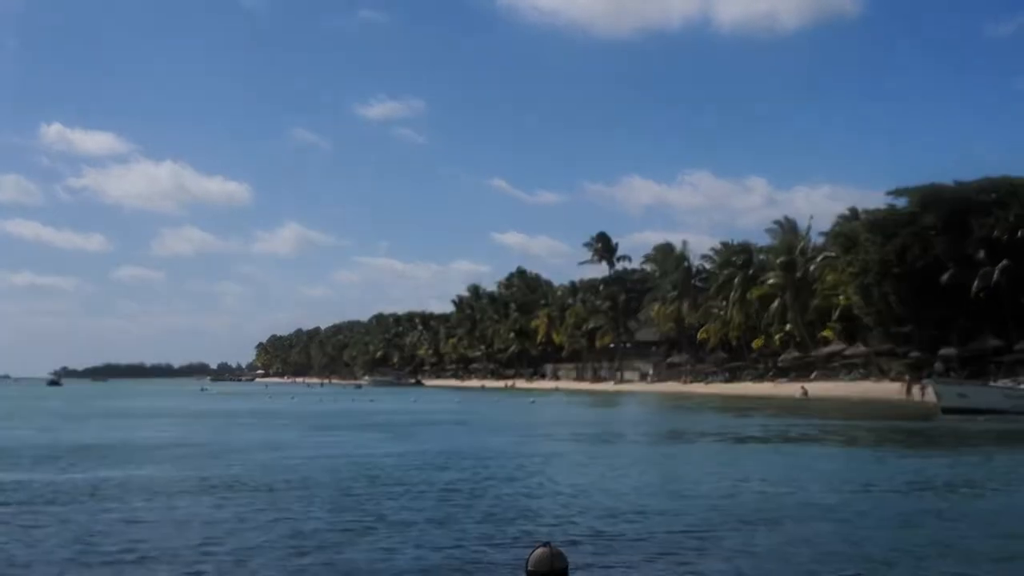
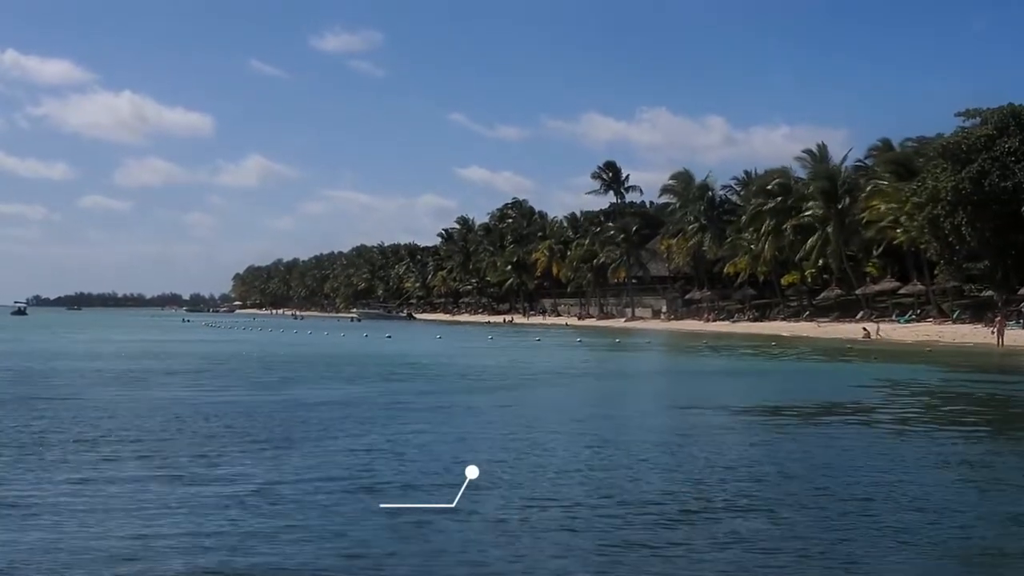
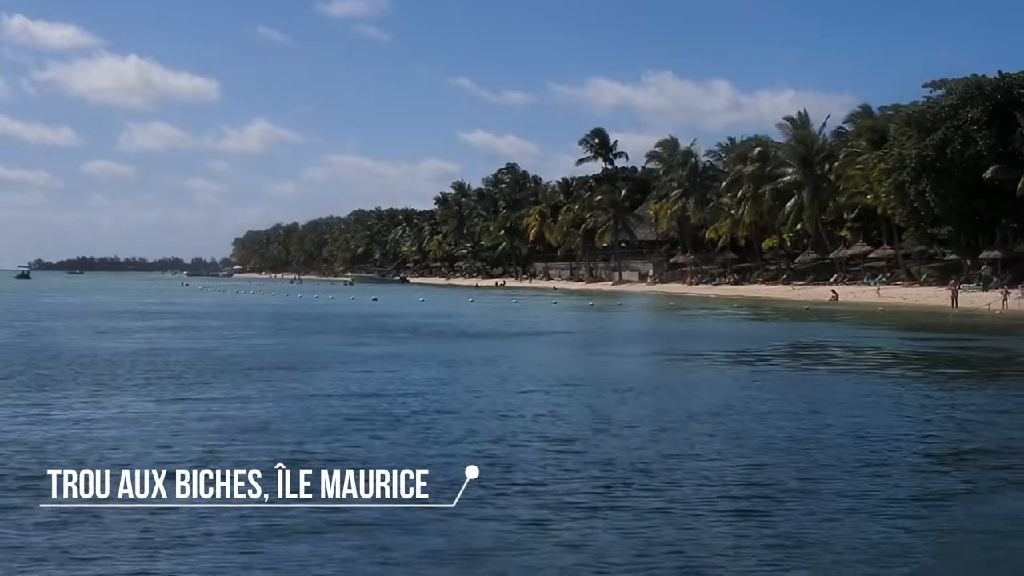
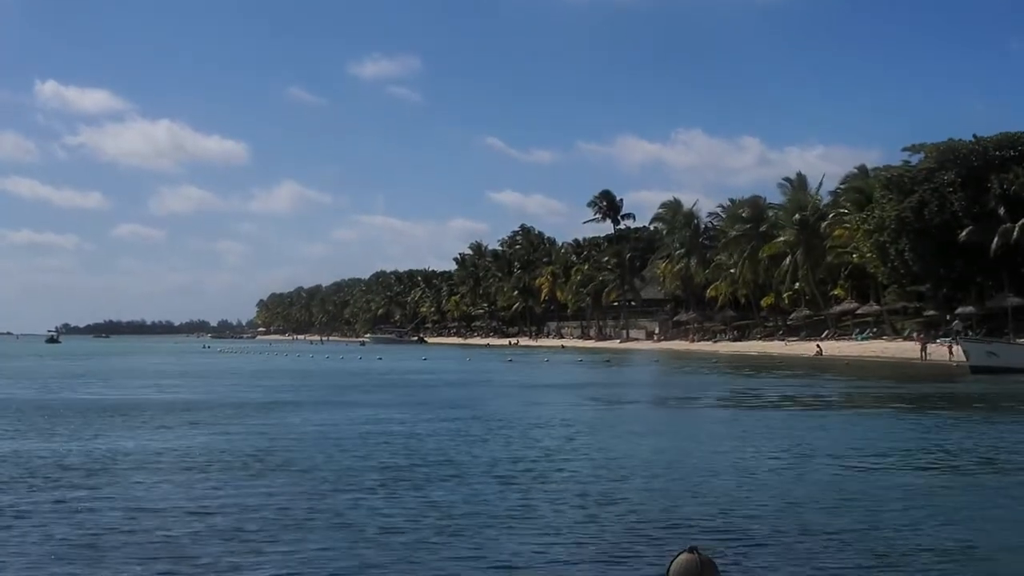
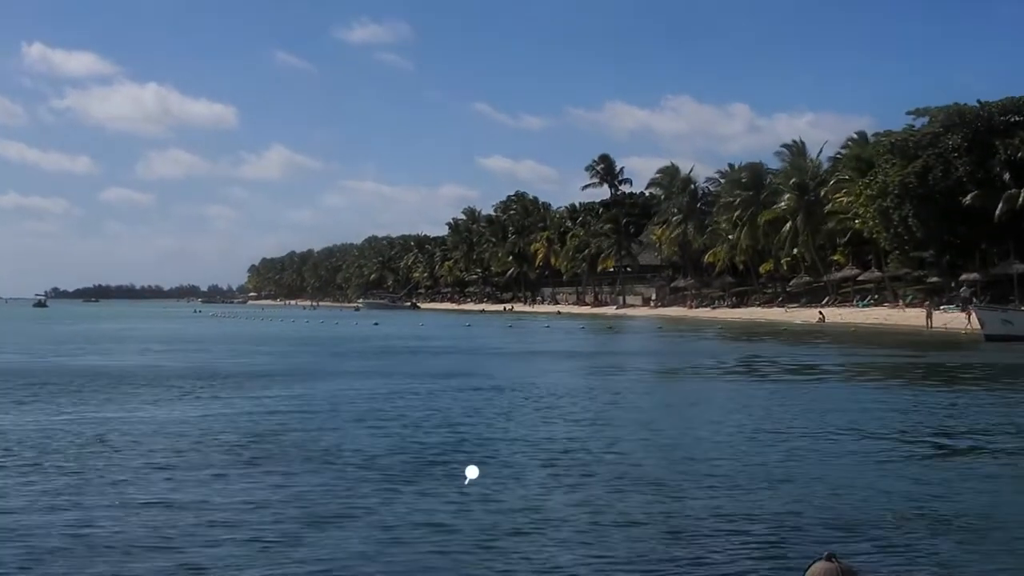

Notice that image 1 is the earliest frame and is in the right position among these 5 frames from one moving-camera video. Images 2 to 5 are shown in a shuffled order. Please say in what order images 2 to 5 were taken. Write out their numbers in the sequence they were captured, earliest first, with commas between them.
4, 5, 3, 2
